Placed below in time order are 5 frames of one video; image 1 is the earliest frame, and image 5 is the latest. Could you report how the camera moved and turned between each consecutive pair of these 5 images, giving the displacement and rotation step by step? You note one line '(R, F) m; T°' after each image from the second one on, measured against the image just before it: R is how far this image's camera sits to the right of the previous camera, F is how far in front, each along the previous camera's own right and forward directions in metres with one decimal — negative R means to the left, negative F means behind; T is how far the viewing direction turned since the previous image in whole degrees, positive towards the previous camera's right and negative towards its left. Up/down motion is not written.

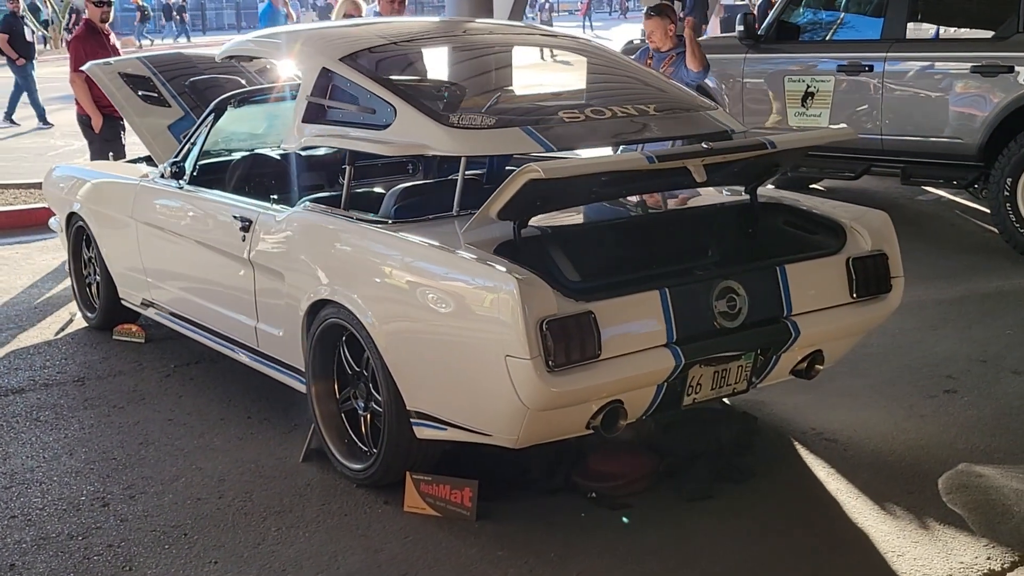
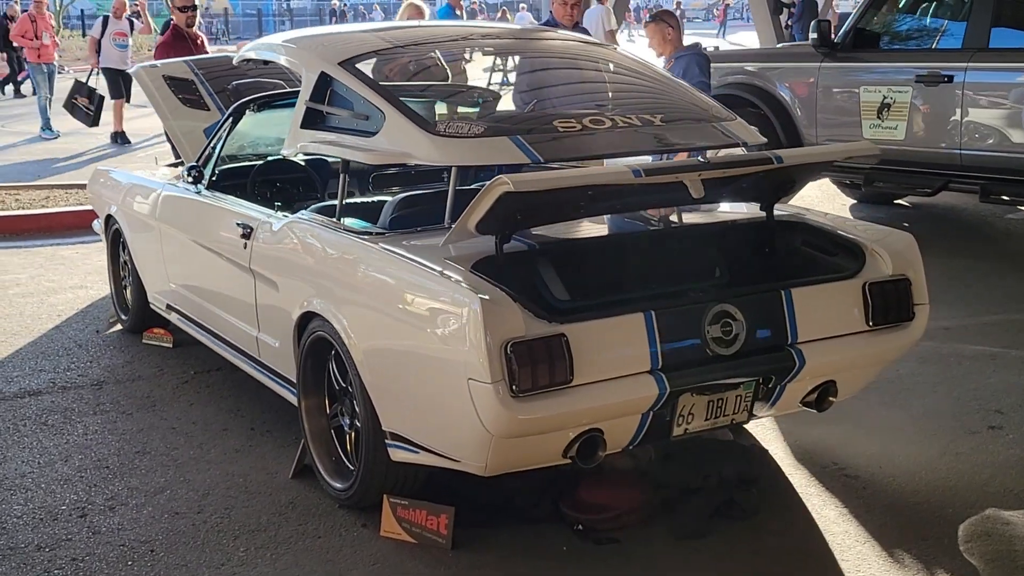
(+0.3, +0.2) m; -5°
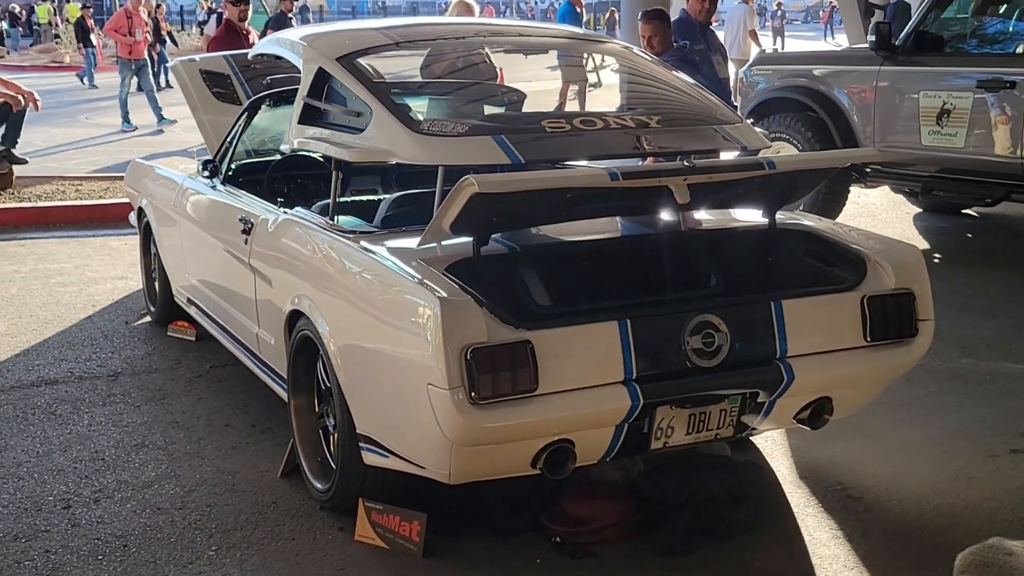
(+0.3, +0.1) m; -4°
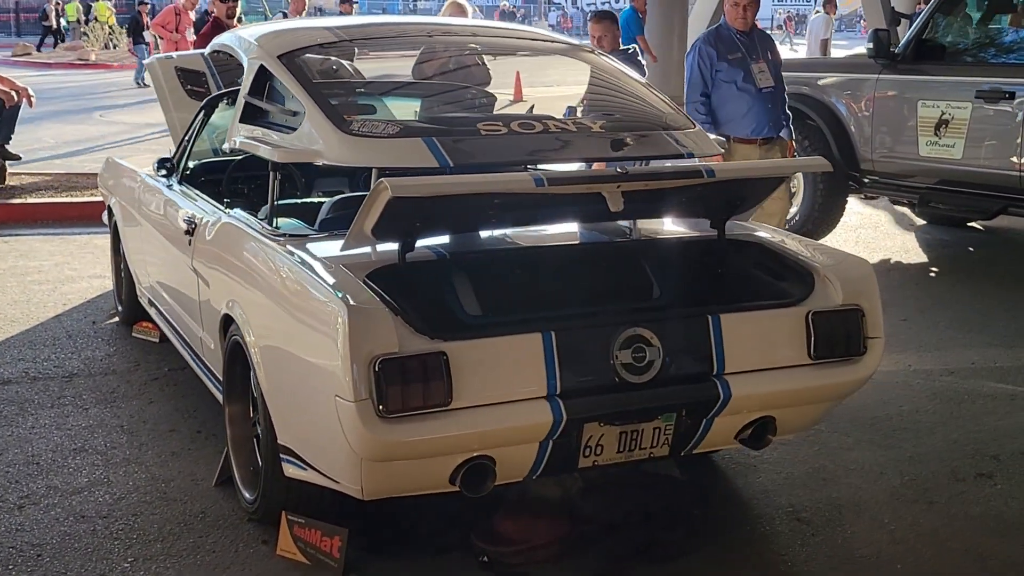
(+0.3, +0.1) m; -1°
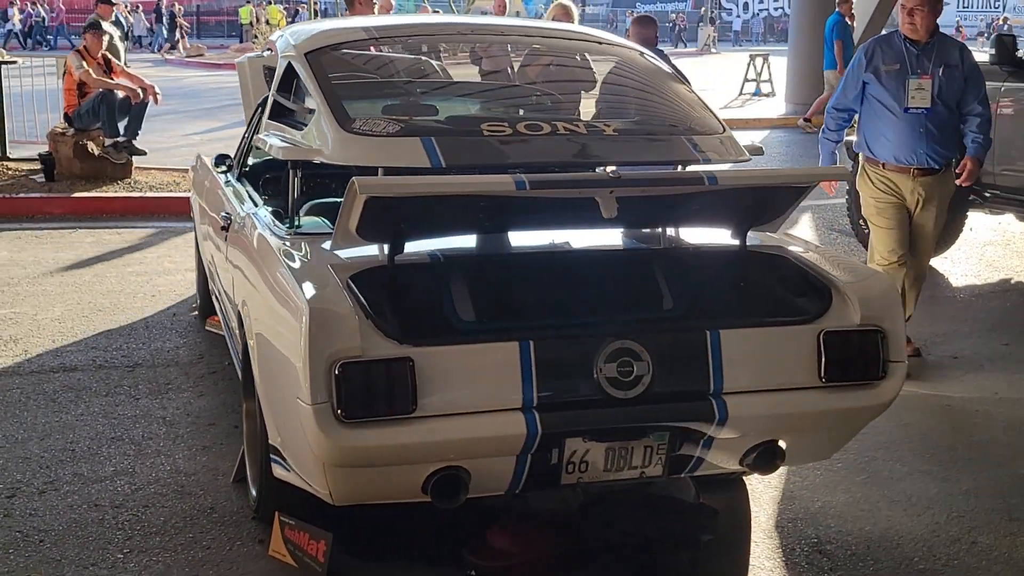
(+0.4, +0.1) m; -7°
